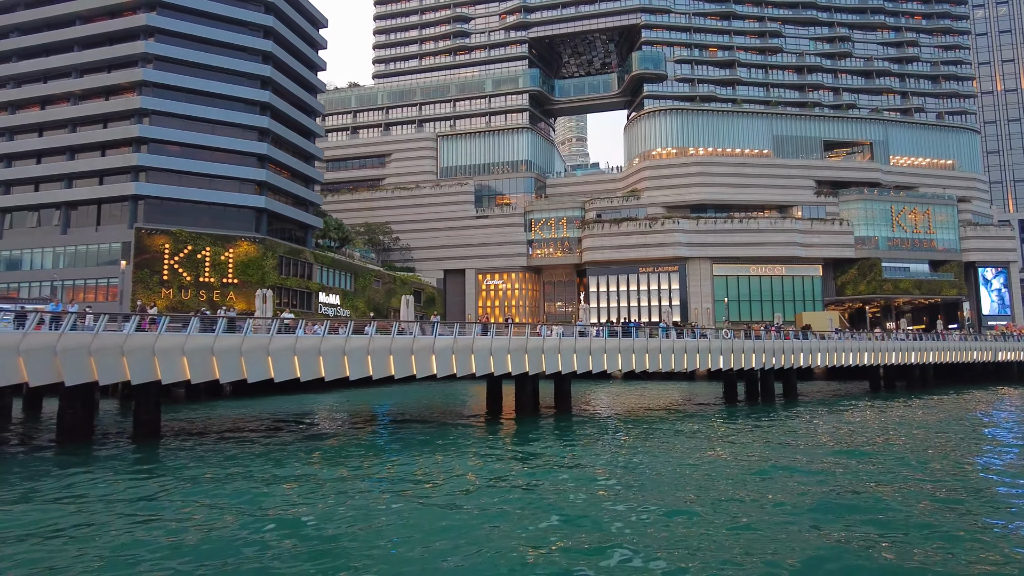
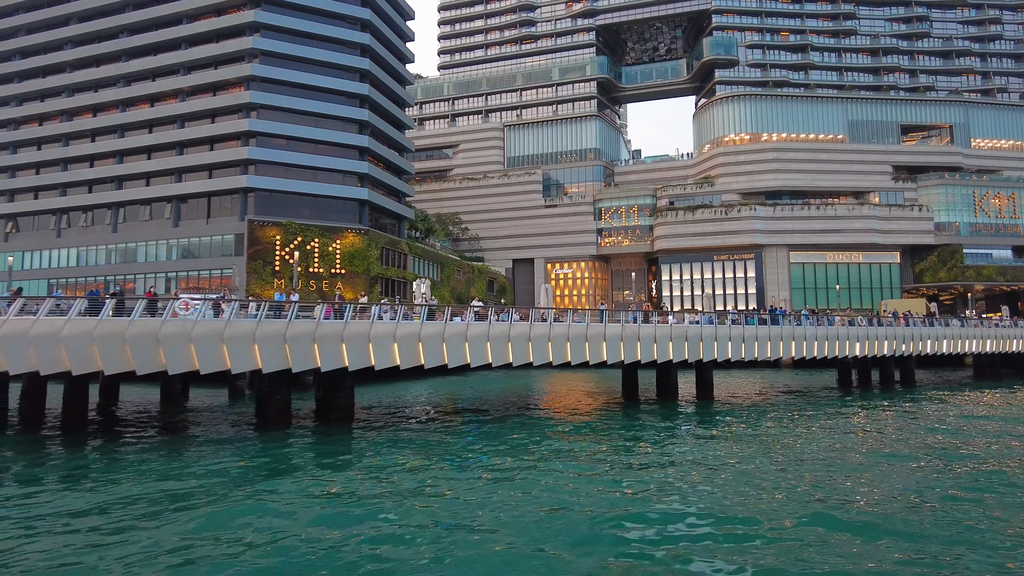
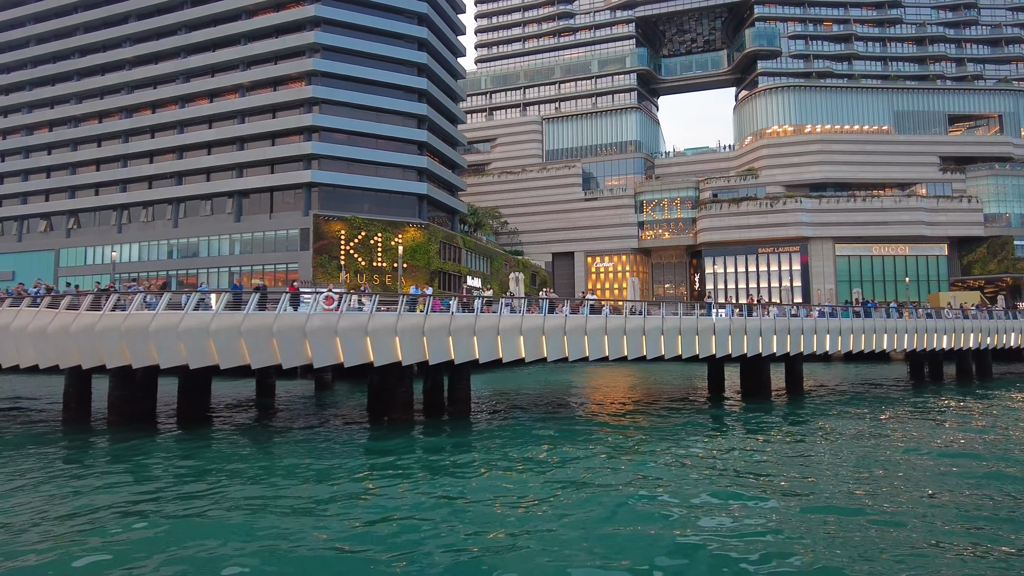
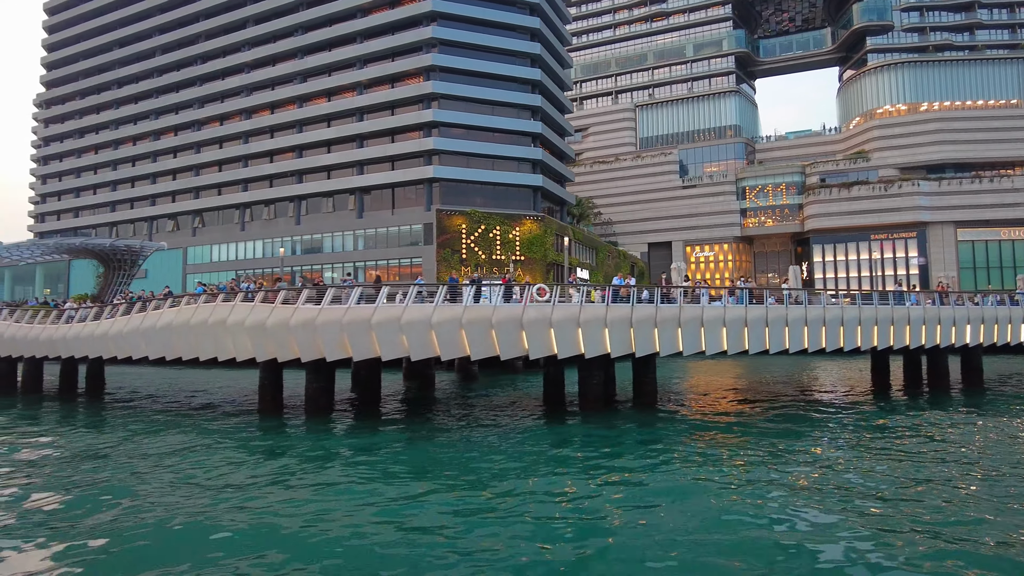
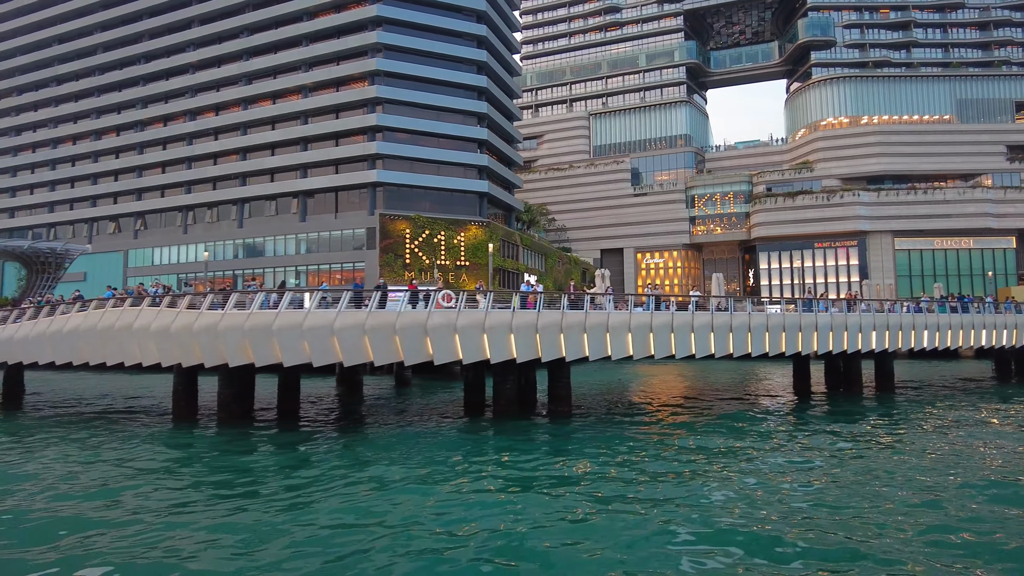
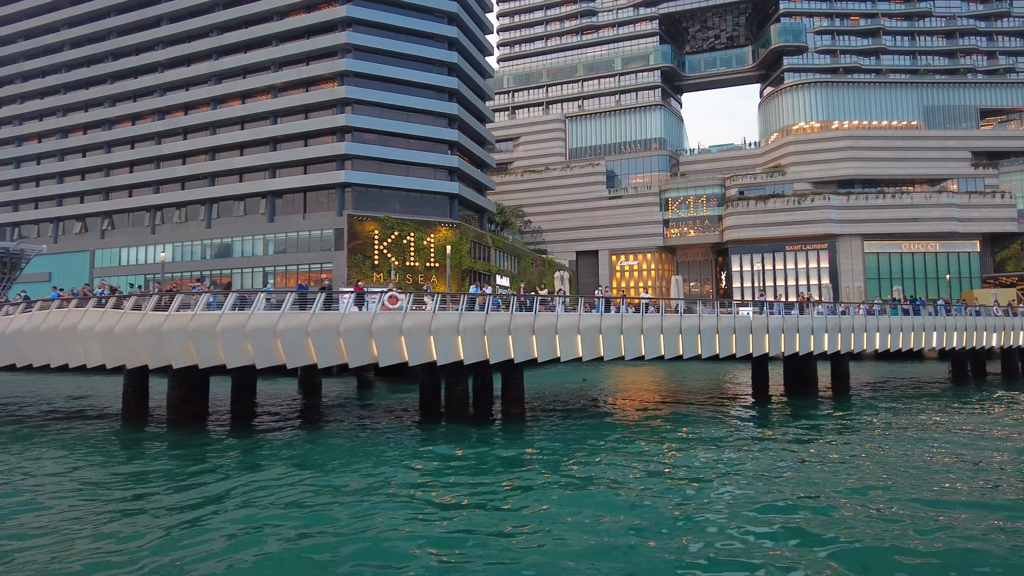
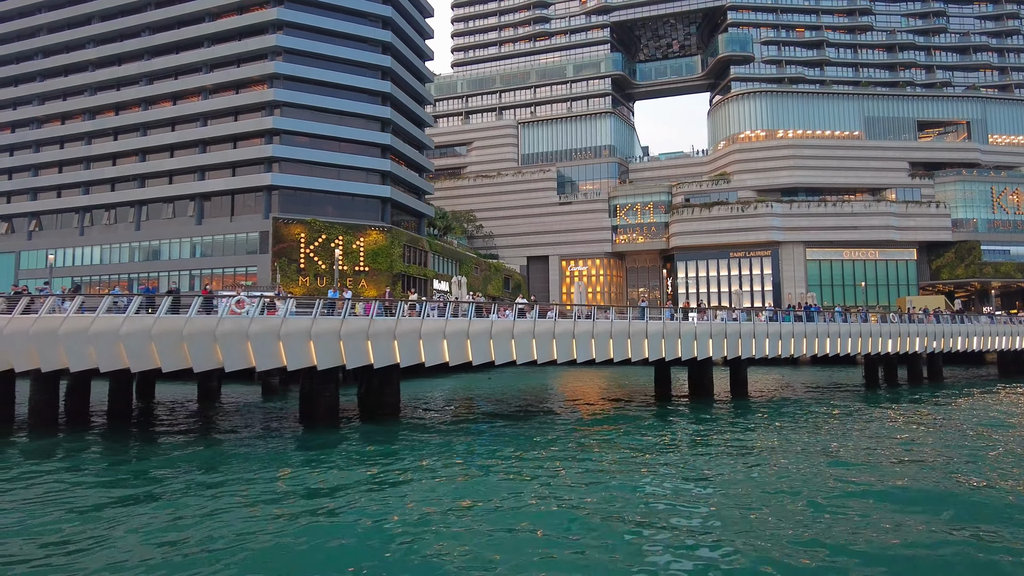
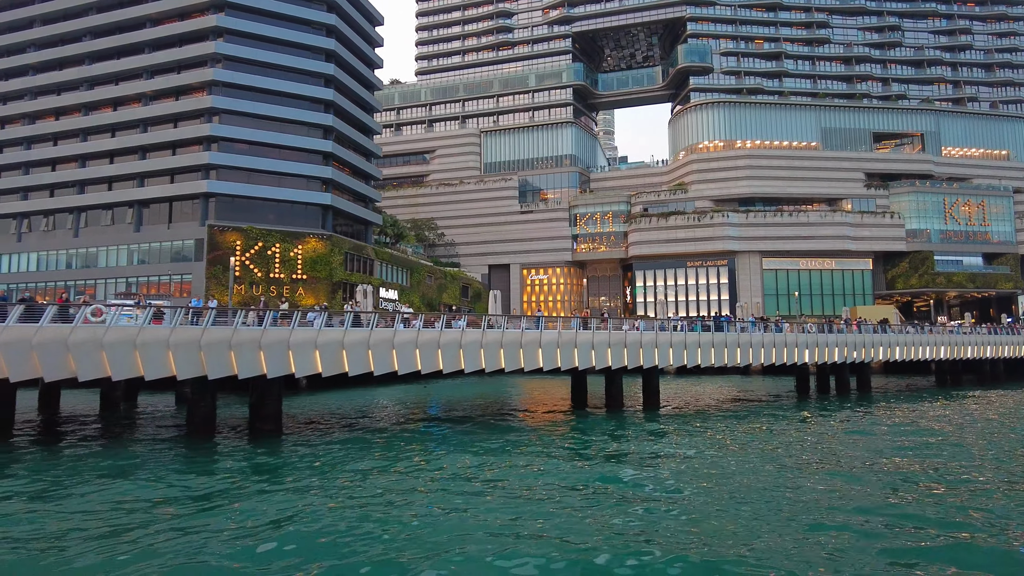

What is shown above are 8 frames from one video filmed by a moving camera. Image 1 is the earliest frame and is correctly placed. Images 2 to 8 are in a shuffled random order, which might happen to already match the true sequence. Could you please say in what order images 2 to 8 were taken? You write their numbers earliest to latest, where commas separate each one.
8, 2, 7, 3, 6, 5, 4
